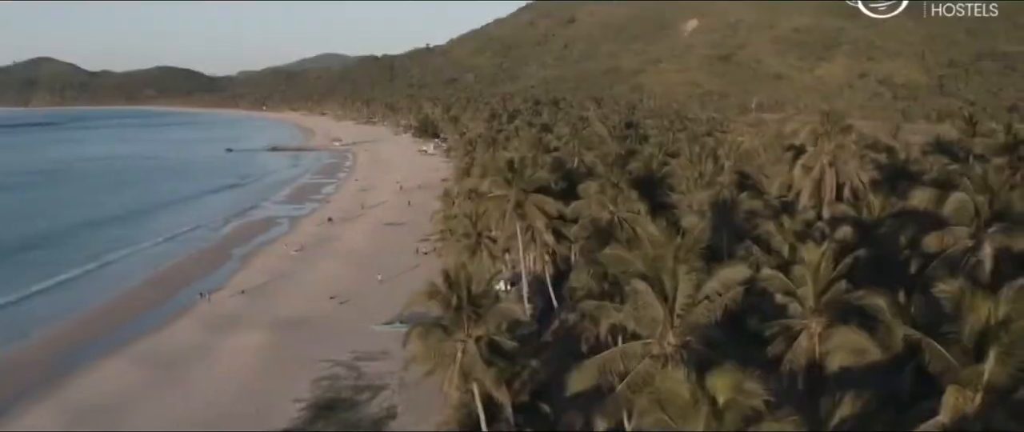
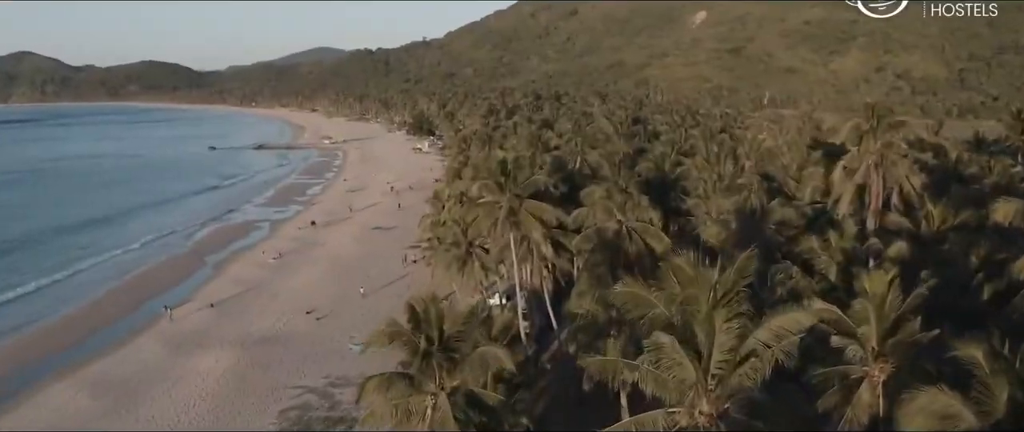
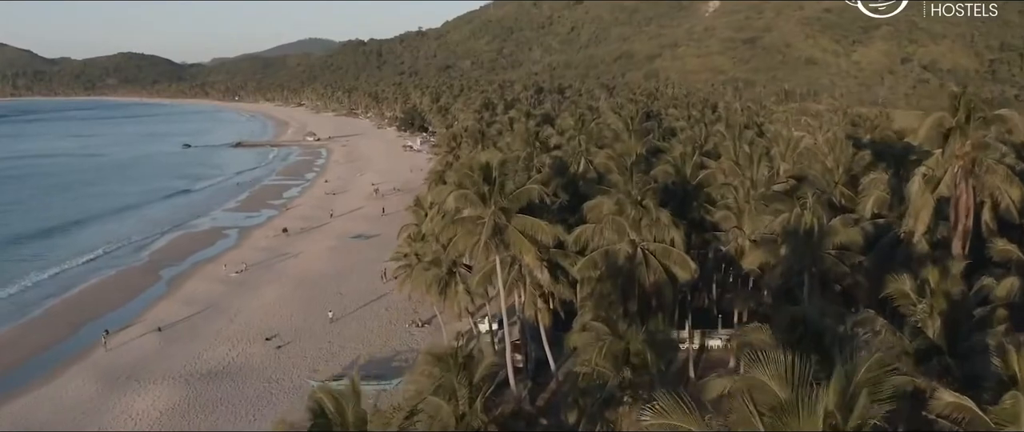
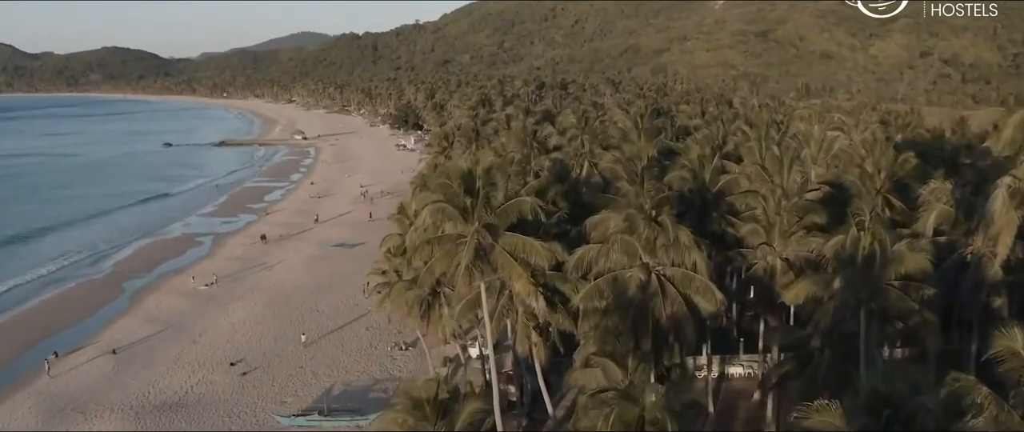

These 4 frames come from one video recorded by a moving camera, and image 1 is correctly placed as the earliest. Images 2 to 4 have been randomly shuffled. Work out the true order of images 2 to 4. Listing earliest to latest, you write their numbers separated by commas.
2, 3, 4
